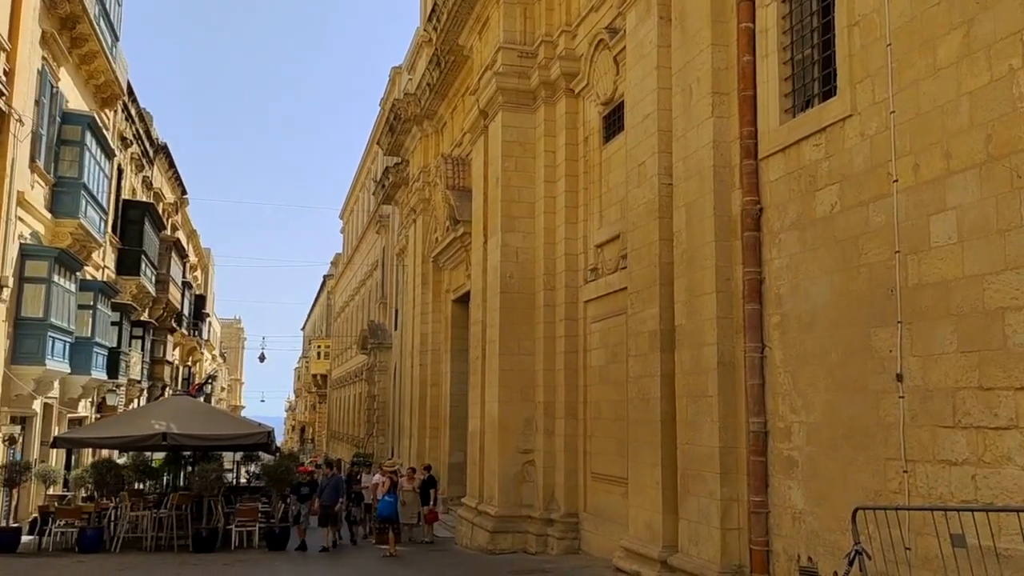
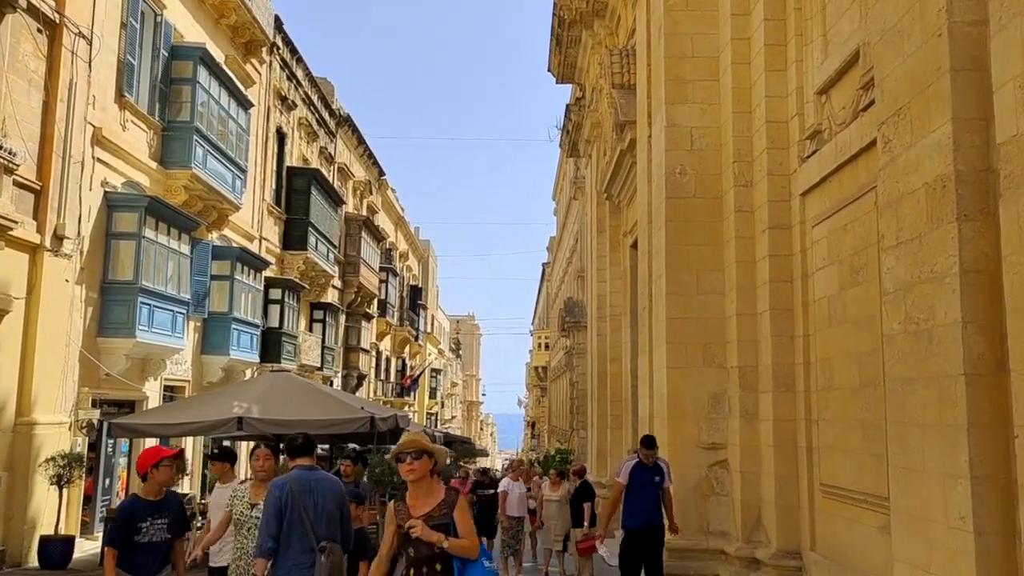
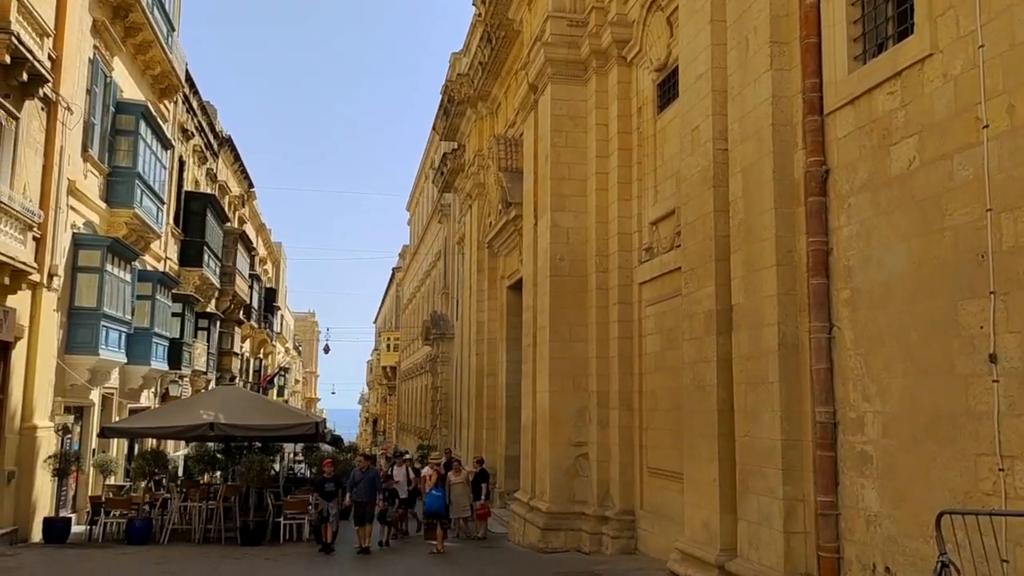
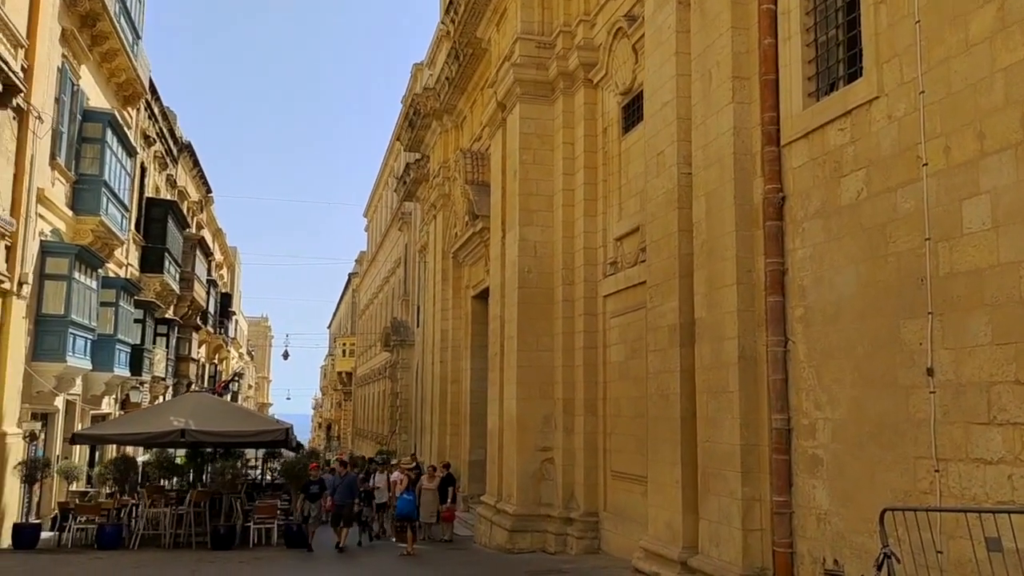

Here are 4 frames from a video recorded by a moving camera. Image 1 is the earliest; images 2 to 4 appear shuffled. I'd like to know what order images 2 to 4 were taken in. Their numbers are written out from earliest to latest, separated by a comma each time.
4, 3, 2
